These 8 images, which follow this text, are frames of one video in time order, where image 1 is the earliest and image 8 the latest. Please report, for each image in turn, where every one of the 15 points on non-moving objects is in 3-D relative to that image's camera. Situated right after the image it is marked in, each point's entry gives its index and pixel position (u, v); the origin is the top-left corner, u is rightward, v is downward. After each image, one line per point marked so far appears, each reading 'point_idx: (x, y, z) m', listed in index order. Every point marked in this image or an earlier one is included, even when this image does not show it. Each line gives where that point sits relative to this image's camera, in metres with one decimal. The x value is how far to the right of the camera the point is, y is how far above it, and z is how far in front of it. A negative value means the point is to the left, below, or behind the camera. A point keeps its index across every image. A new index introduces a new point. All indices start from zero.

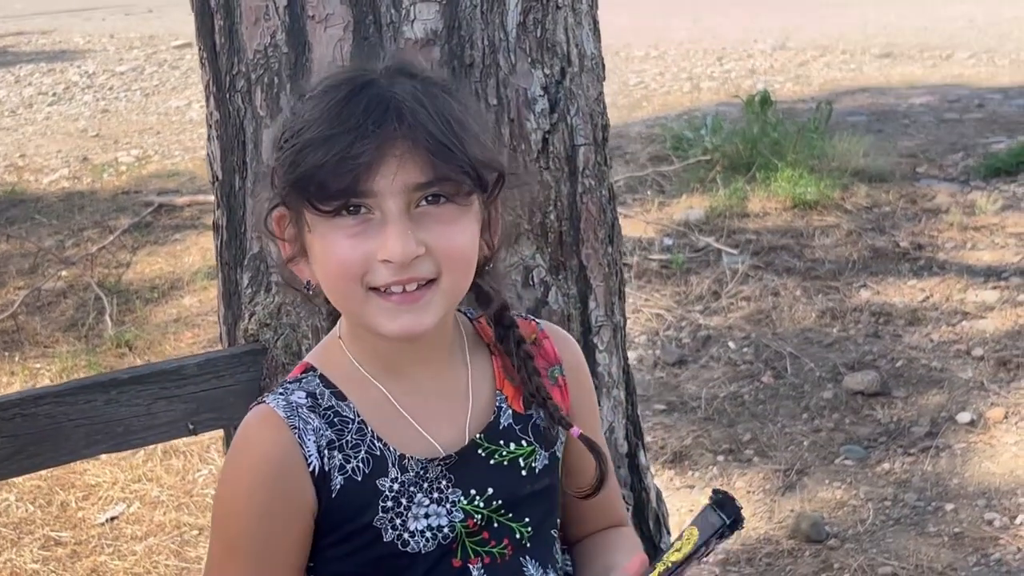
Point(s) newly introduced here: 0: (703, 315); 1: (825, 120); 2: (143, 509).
0: (+0.8, -0.1, +3.7) m
1: (+1.6, +0.8, +4.8) m
2: (-1.3, -0.7, +3.2) m
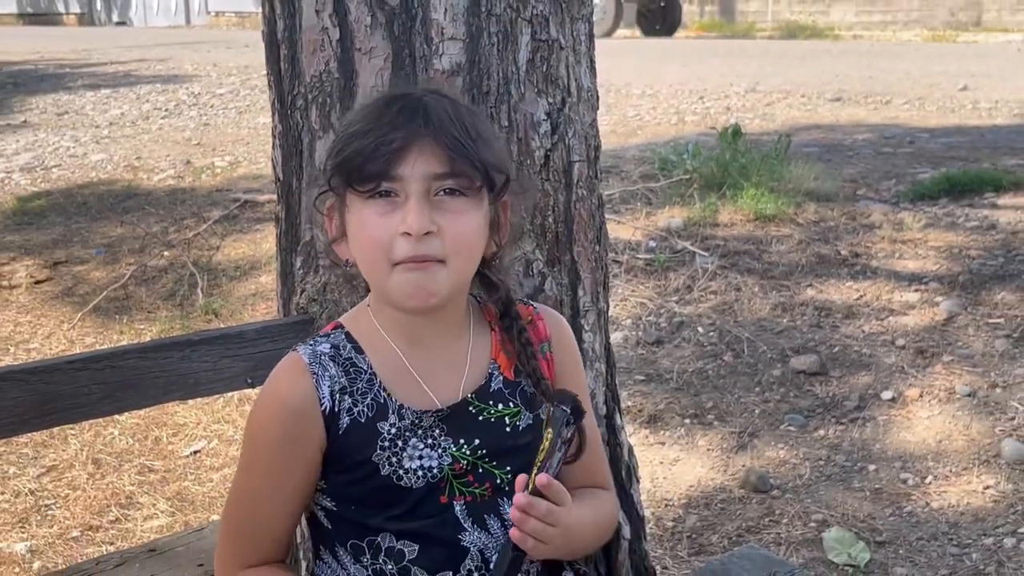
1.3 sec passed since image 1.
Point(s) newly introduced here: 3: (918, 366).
0: (+0.8, -0.1, +4.4) m
1: (+1.6, +0.8, +5.6) m
2: (-1.2, -0.7, +3.9) m
3: (+1.7, -0.3, +3.8) m
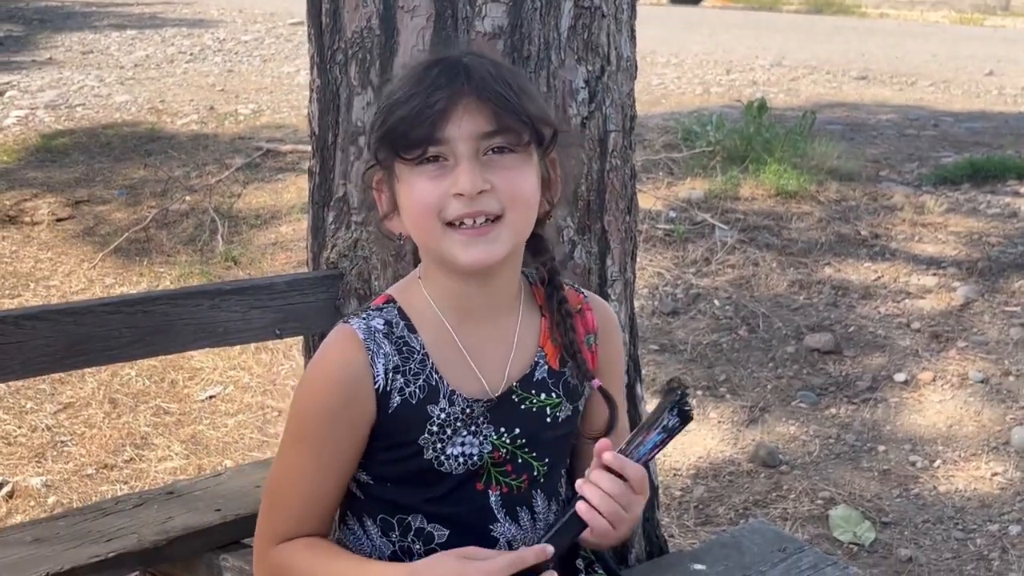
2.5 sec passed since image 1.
0: (+0.9, +0.1, +4.4) m
1: (+1.8, +0.9, +5.5) m
2: (-1.2, -0.4, +3.9) m
3: (+1.8, -0.3, +3.8) m
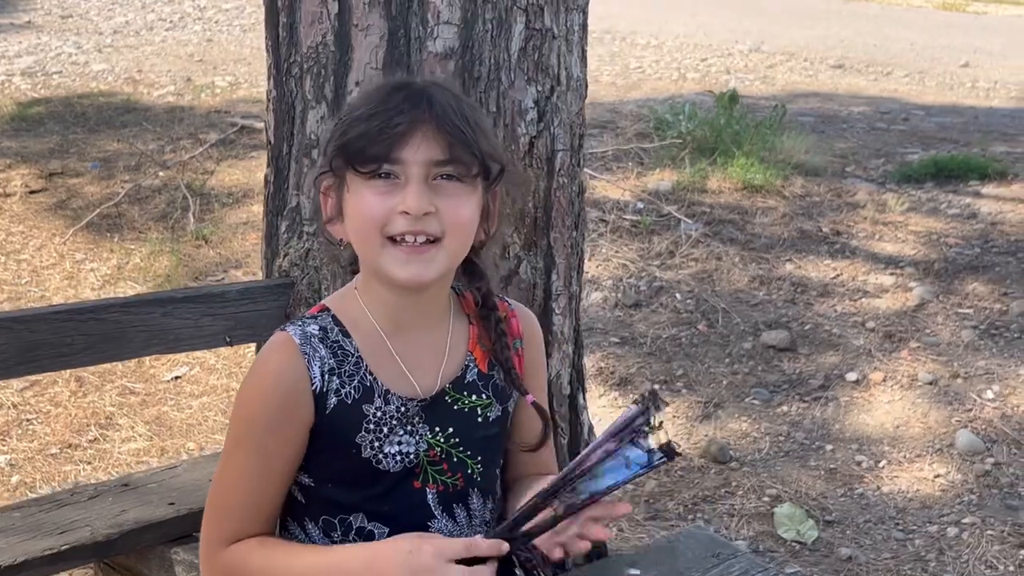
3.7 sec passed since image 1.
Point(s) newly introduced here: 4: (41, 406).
0: (+0.7, +0.1, +4.5) m
1: (+1.6, +1.0, +5.5) m
2: (-1.3, -0.4, +3.9) m
3: (+1.6, -0.3, +3.9) m
4: (-1.9, -0.5, +3.7) m
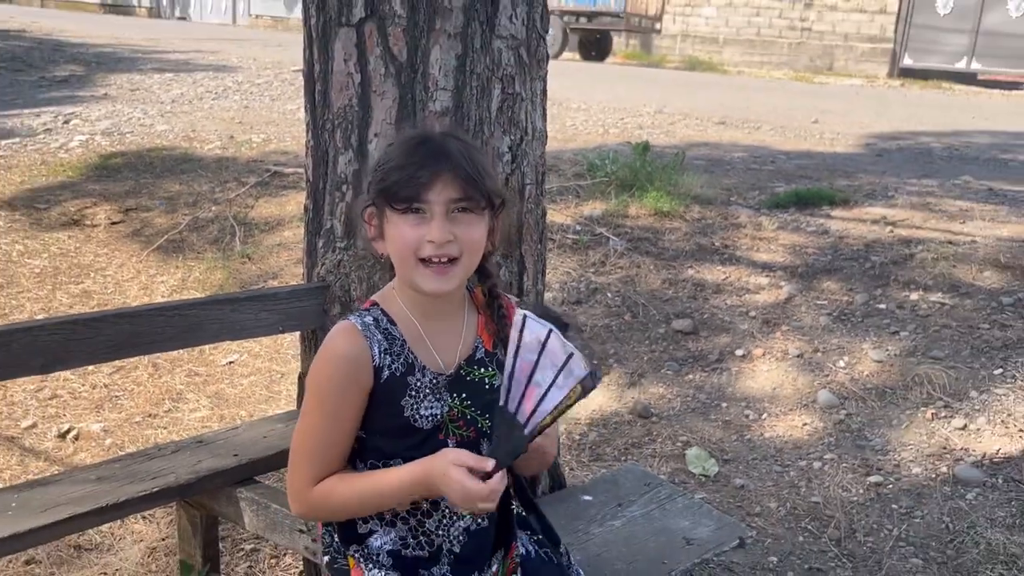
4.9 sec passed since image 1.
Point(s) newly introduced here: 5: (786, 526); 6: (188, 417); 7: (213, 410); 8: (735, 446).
0: (+0.5, +0.1, +5.8) m
1: (+1.3, +0.9, +6.9) m
2: (-1.5, -0.4, +5.1) m
3: (+1.4, -0.3, +5.3) m
4: (-2.0, -0.5, +4.8) m
5: (+1.2, -1.0, +3.9) m
6: (-1.6, -0.6, +4.6) m
7: (-1.5, -0.6, +4.6) m
8: (+1.1, -0.8, +4.6) m
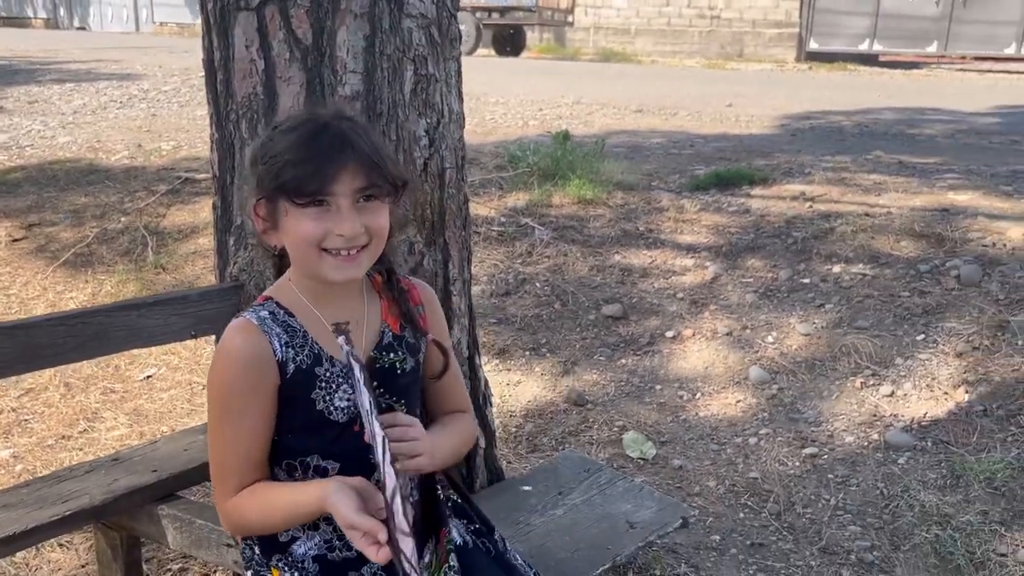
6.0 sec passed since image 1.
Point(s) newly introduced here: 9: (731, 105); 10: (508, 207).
0: (+0.1, +0.1, +5.7) m
1: (+0.7, +1.0, +6.9) m
2: (-1.9, -0.5, +4.9) m
3: (+1.0, -0.1, +5.3) m
4: (-2.4, -0.6, +4.5) m
5: (+0.9, -0.9, +3.9) m
6: (-1.9, -0.7, +4.4) m
7: (-1.8, -0.7, +4.4) m
8: (+0.8, -0.7, +4.6) m
9: (+2.5, +2.1, +10.3) m
10: (0.0, +0.6, +6.3) m
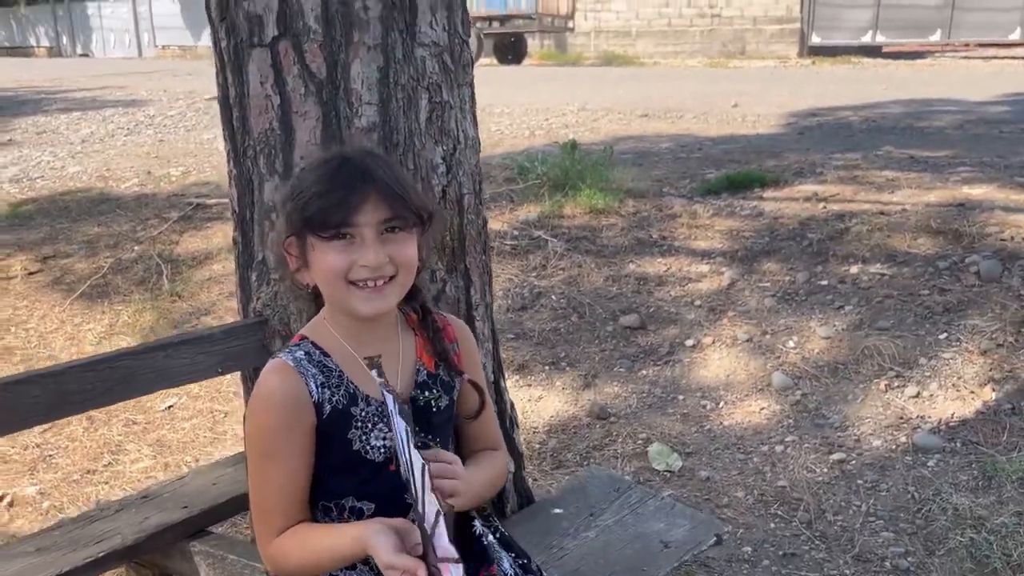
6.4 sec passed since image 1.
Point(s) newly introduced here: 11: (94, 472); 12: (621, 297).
0: (+0.1, +0.1, +5.7) m
1: (+0.7, +1.0, +6.9) m
2: (-1.7, -0.6, +4.9) m
3: (+1.1, -0.2, +5.3) m
4: (-2.3, -0.8, +4.5) m
5: (+1.0, -1.0, +3.9) m
6: (-1.8, -0.9, +4.4) m
7: (-1.7, -0.8, +4.4) m
8: (+0.9, -0.7, +4.6) m
9: (+2.5, +2.1, +10.3) m
10: (+0.1, +0.5, +6.3) m
11: (-2.0, -0.9, +4.4) m
12: (+0.7, -0.1, +5.5) m
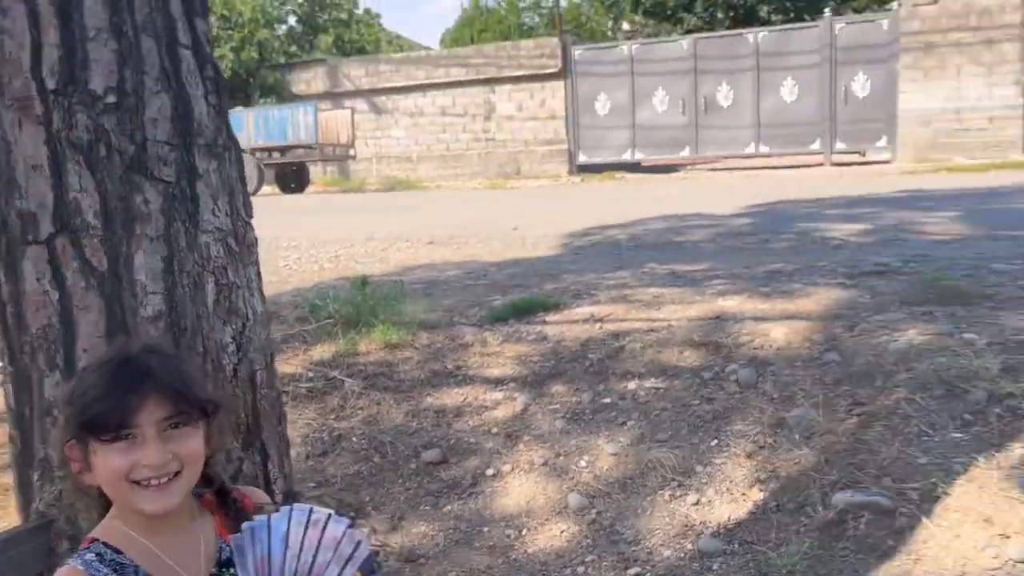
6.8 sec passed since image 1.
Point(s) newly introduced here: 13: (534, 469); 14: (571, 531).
0: (-1.1, -0.8, +5.7) m
1: (-0.9, 0.0, +7.1) m
2: (-2.7, -1.5, +4.4) m
3: (0.0, -0.9, +5.5) m
4: (-3.1, -1.7, +4.0) m
5: (+0.2, -1.5, +4.1) m
6: (-2.7, -1.7, +3.9) m
7: (-2.6, -1.7, +4.0) m
8: (-0.1, -1.4, +4.7) m
9: (+0.1, +0.7, +10.9) m
10: (-1.4, -0.5, +6.3) m
11: (-2.8, -1.7, +3.8) m
12: (-0.6, -0.9, +5.6) m
13: (+0.1, -1.0, +5.2) m
14: (+0.3, -1.2, +4.8) m
